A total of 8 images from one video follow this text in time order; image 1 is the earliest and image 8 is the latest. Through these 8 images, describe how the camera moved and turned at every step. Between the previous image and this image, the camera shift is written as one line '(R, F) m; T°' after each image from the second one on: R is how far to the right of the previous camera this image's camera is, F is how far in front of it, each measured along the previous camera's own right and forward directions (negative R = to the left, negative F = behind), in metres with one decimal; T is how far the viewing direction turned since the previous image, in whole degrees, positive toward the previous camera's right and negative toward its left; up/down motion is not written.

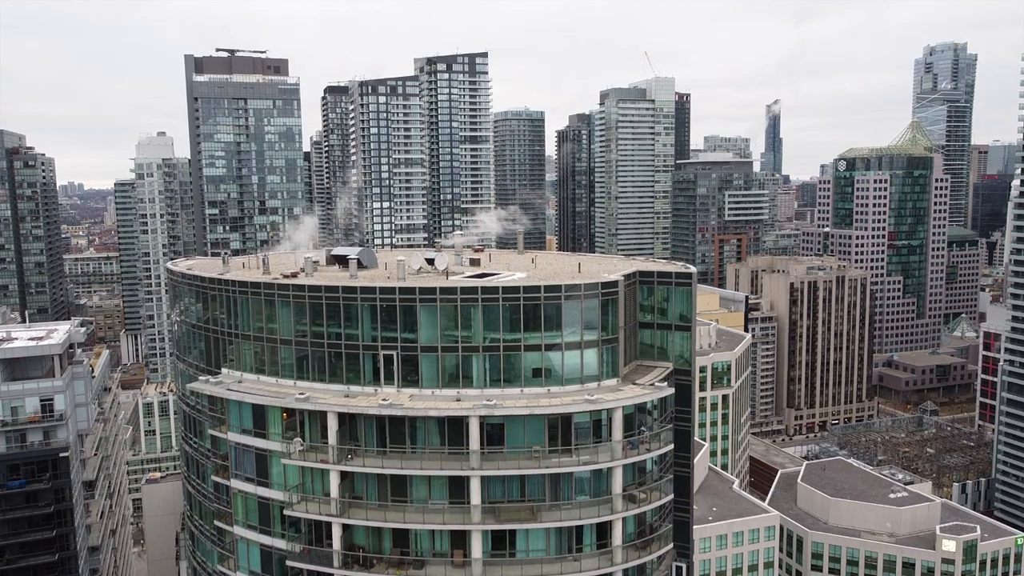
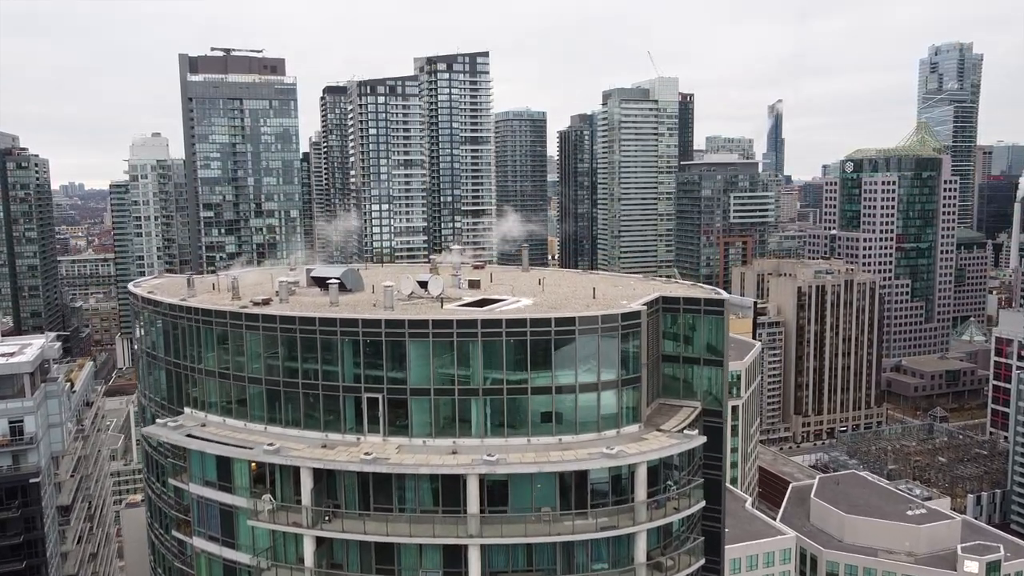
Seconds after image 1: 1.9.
(-0.1, +4.1) m; 0°
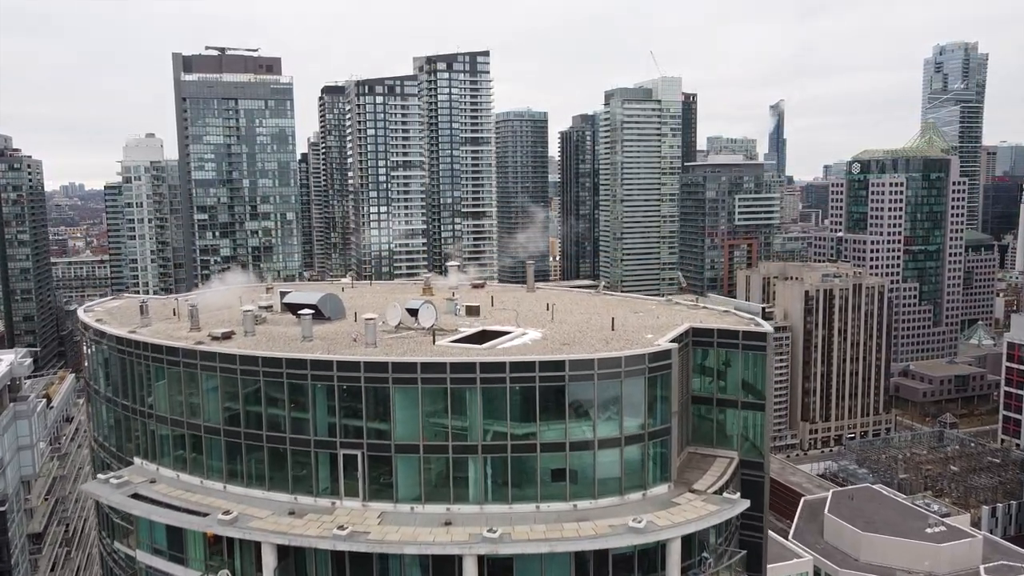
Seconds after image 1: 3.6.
(-0.1, +4.0) m; 0°
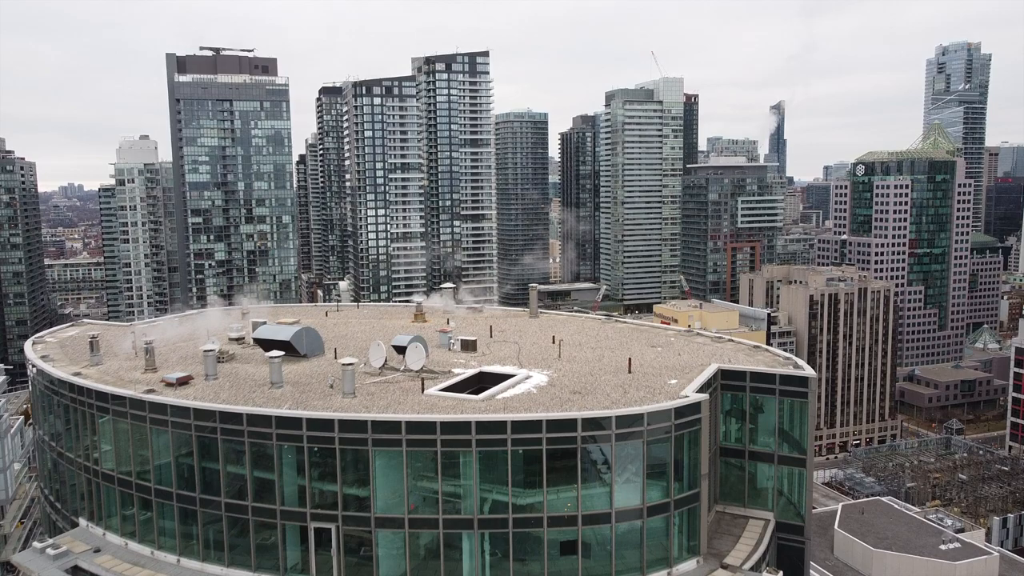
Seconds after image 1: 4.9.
(-0.1, +3.1) m; 0°
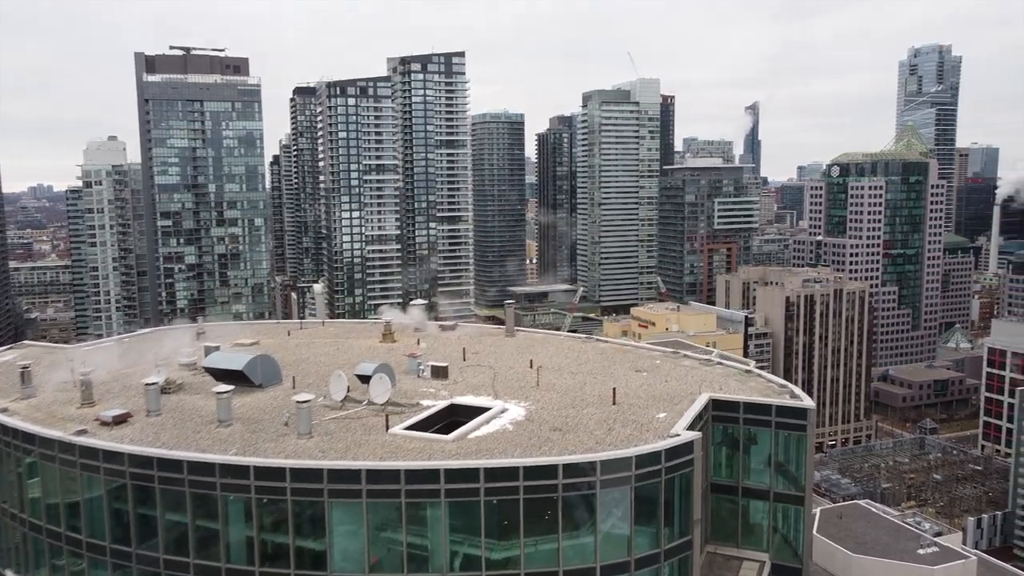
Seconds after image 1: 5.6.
(+0.1, +1.6) m; +2°
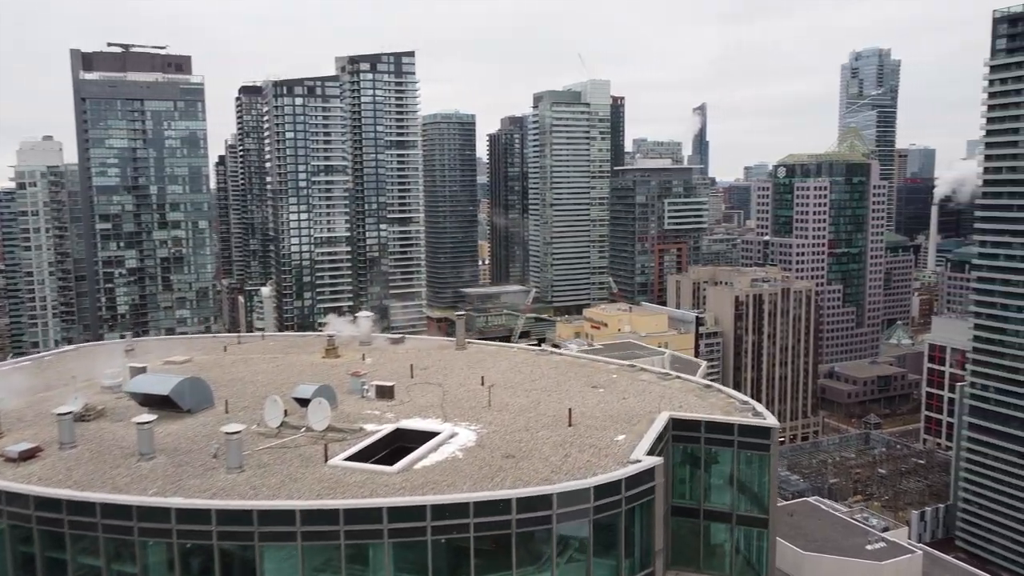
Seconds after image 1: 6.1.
(+0.1, +1.1) m; +3°
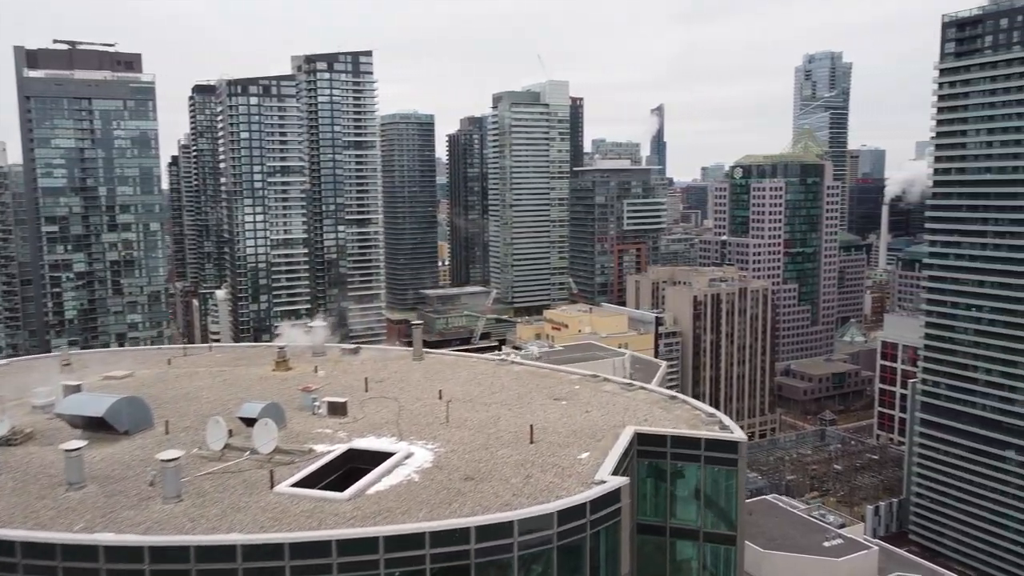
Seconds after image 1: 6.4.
(+0.1, +0.8) m; +3°
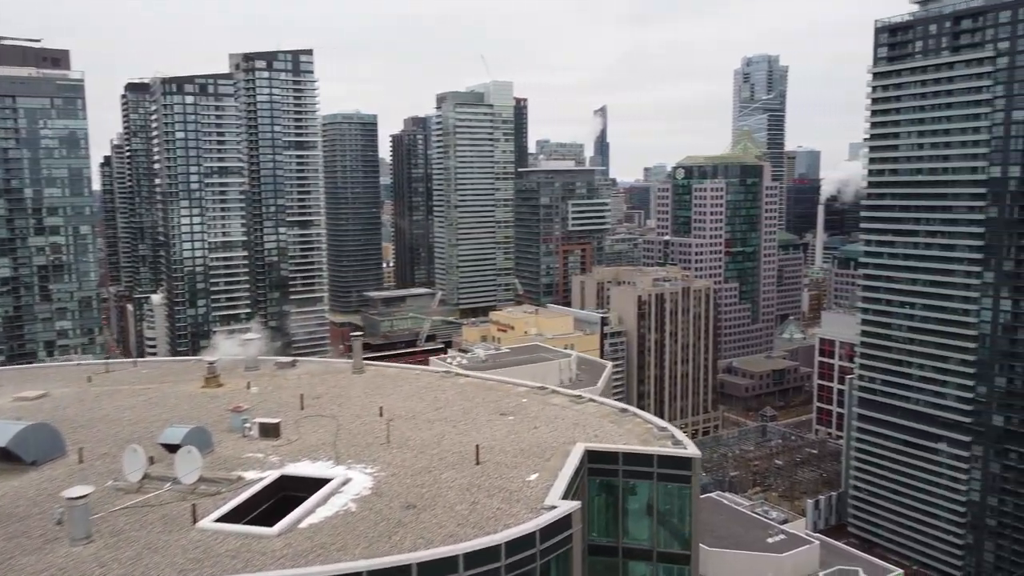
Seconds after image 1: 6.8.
(+0.1, +0.8) m; +4°
